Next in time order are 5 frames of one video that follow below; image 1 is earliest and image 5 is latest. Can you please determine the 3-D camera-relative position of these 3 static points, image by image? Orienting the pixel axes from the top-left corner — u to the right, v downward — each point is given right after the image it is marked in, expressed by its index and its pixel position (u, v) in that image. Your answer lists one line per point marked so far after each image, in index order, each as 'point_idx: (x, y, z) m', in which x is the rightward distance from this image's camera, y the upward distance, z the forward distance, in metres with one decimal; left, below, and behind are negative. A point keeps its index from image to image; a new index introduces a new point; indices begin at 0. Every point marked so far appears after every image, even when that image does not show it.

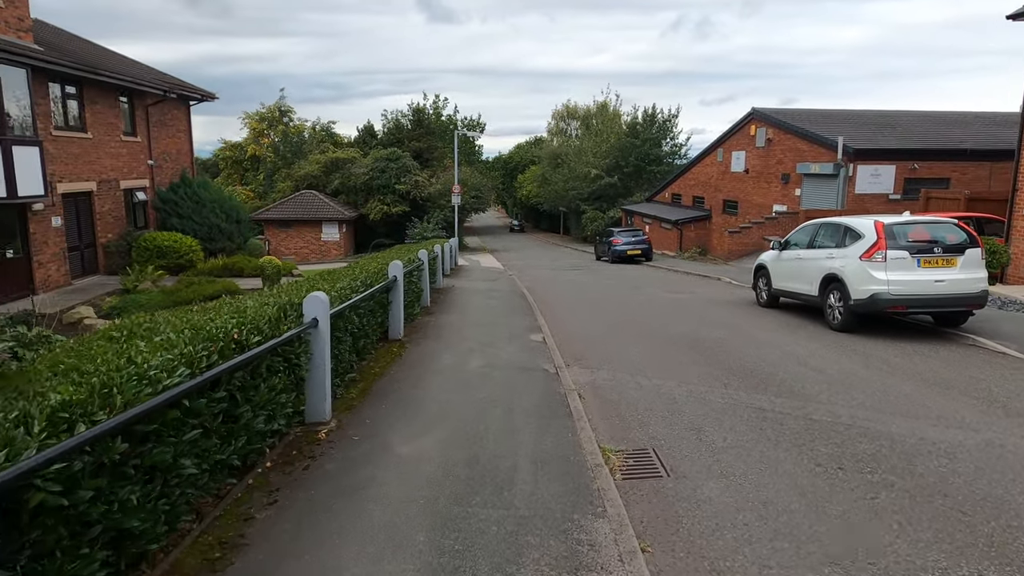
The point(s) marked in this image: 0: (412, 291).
0: (-1.6, -0.1, +10.7) m
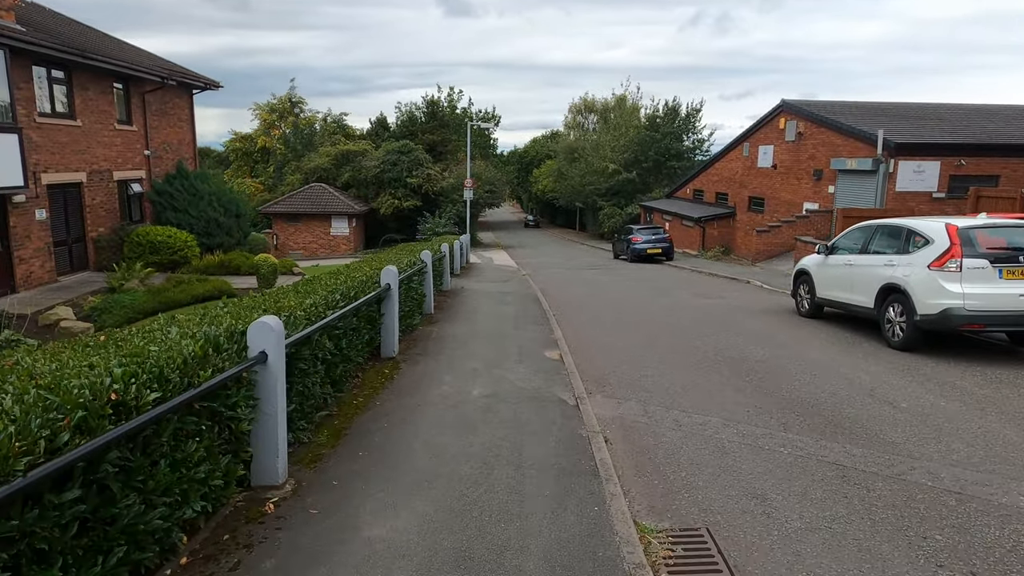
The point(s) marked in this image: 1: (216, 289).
0: (-1.4, -0.1, +9.4) m
1: (-6.7, 0.0, +15.1) m
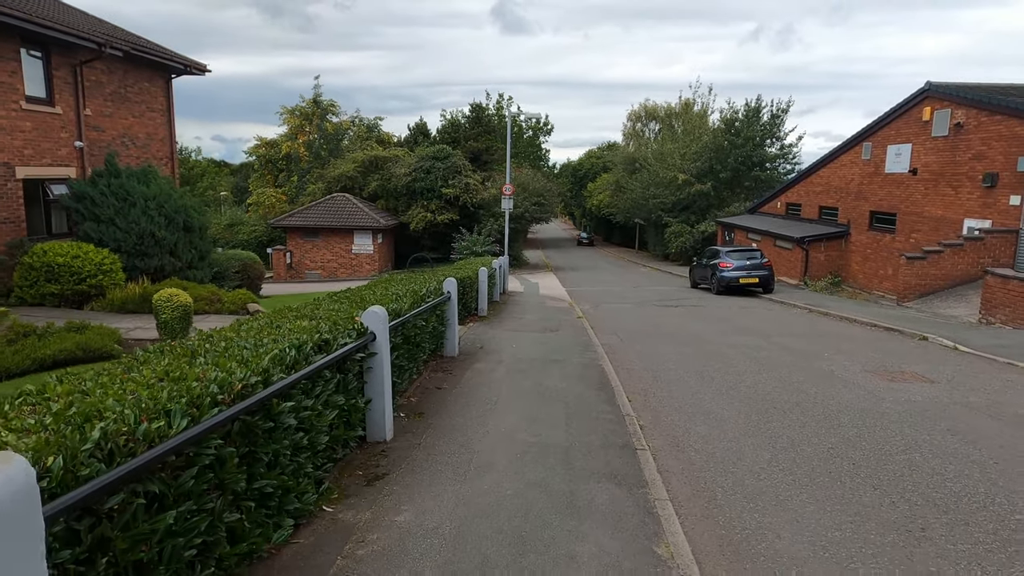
0: (-1.2, -0.9, +3.4) m
1: (-6.0, -0.8, +9.5) m
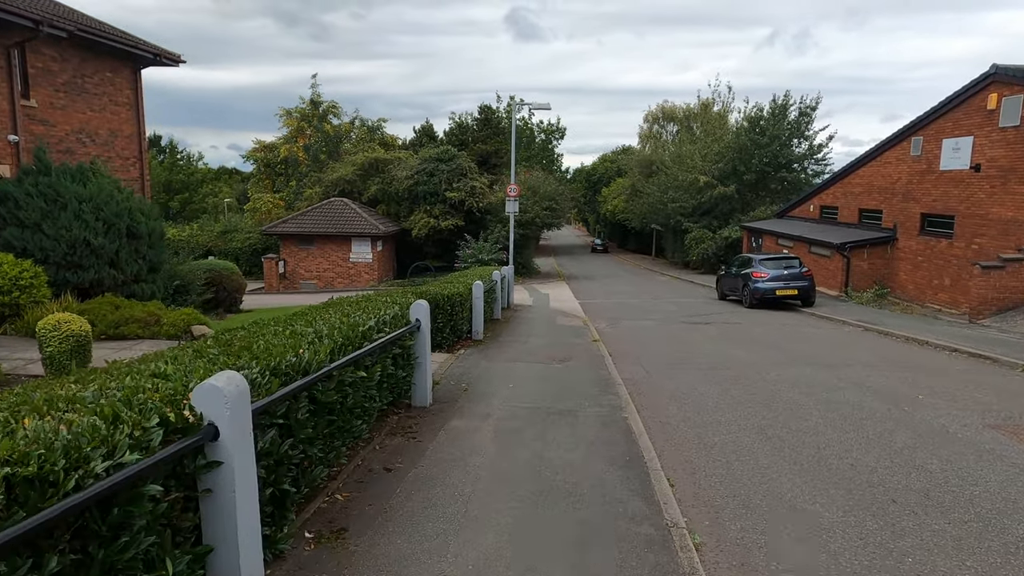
0: (-1.4, -1.1, +1.1) m
1: (-6.1, -1.1, +7.2) m
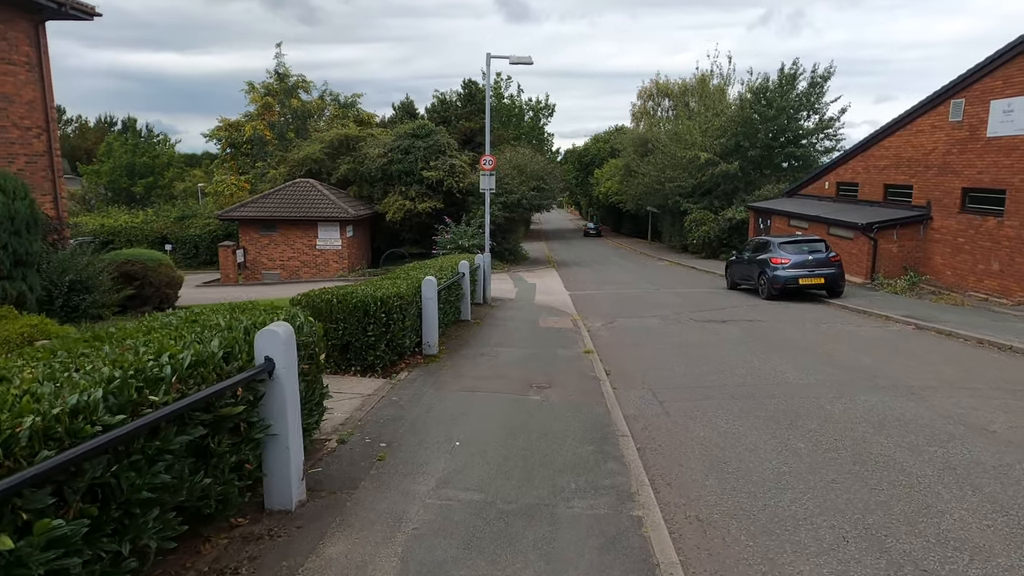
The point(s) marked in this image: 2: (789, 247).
0: (-1.7, -1.3, -1.8) m
1: (-6.5, -1.2, +4.3) m
2: (+7.1, +1.1, +17.0) m
